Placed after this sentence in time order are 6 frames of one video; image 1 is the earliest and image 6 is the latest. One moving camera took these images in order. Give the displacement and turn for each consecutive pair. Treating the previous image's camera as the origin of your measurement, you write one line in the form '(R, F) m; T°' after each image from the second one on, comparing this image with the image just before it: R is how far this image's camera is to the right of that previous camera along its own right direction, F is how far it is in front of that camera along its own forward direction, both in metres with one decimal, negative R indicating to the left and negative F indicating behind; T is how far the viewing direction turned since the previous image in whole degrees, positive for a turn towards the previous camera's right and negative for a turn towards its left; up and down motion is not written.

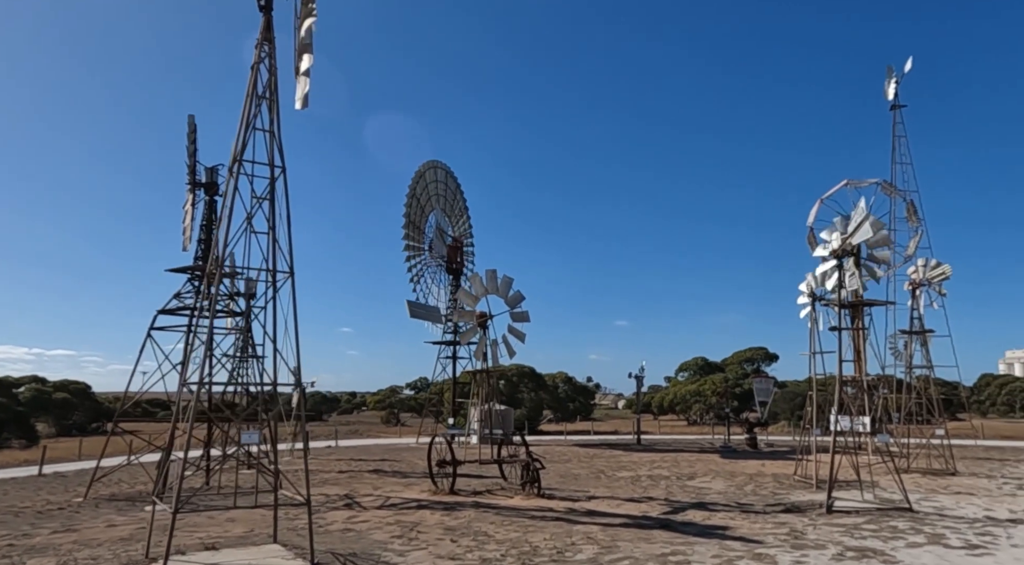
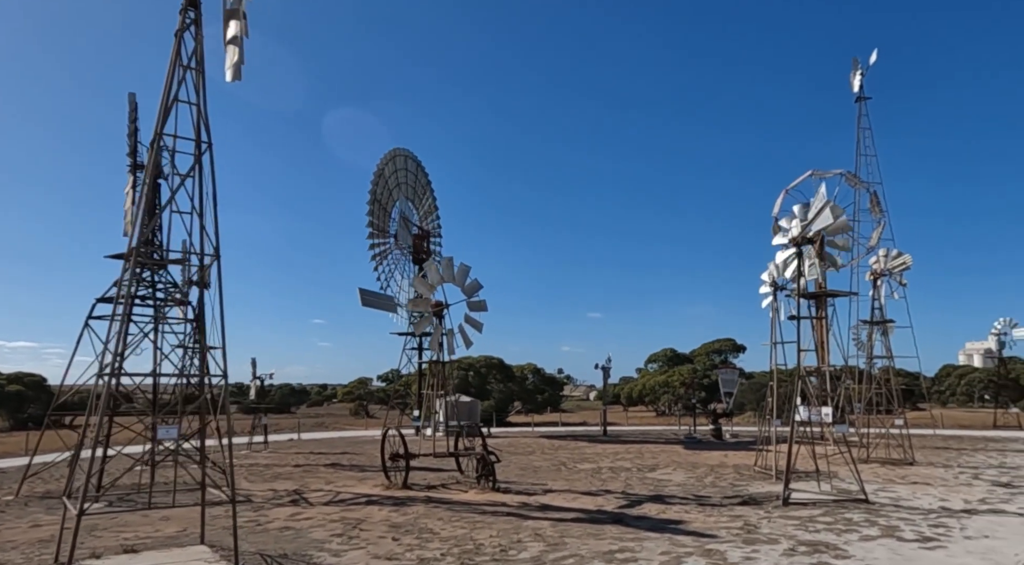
(+0.4, +0.4) m; +2°
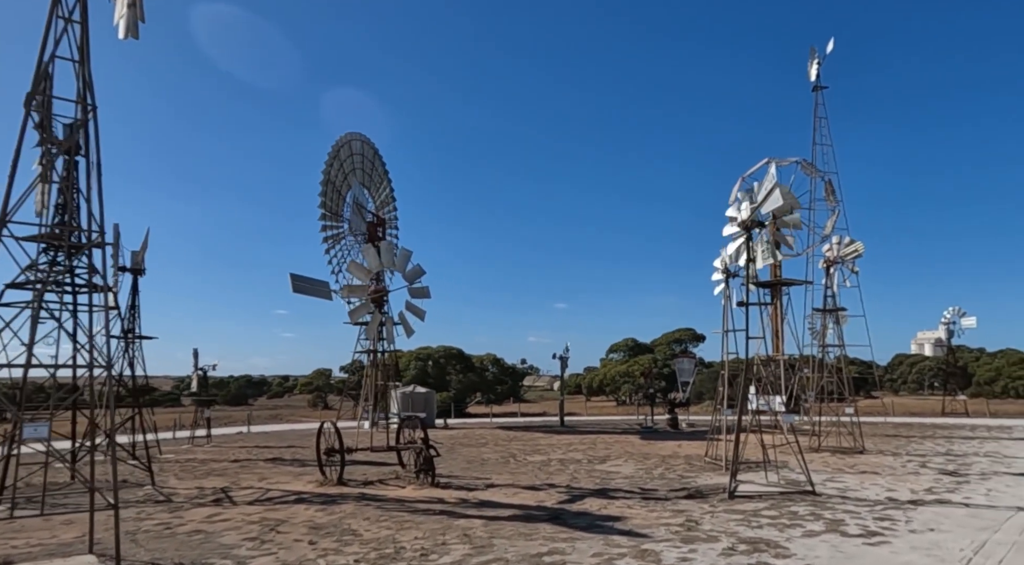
(+0.5, +0.6) m; +3°
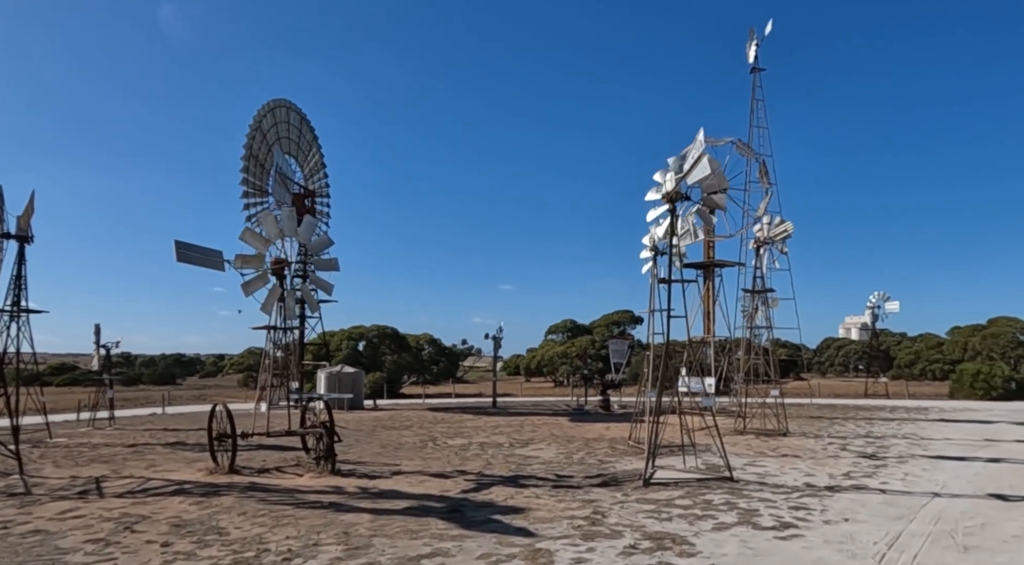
(+0.6, +0.9) m; +5°
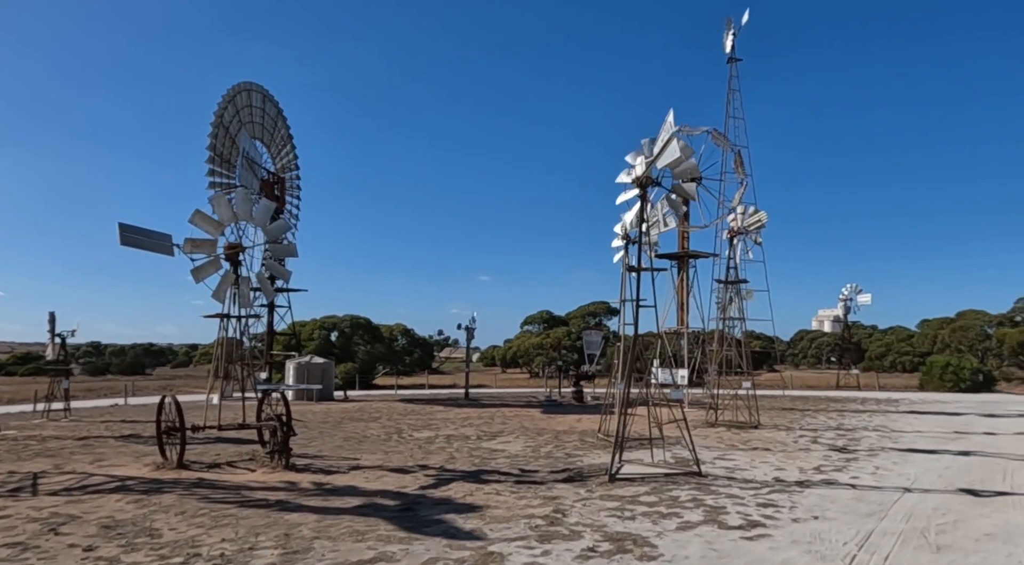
(+0.2, +0.5) m; +2°
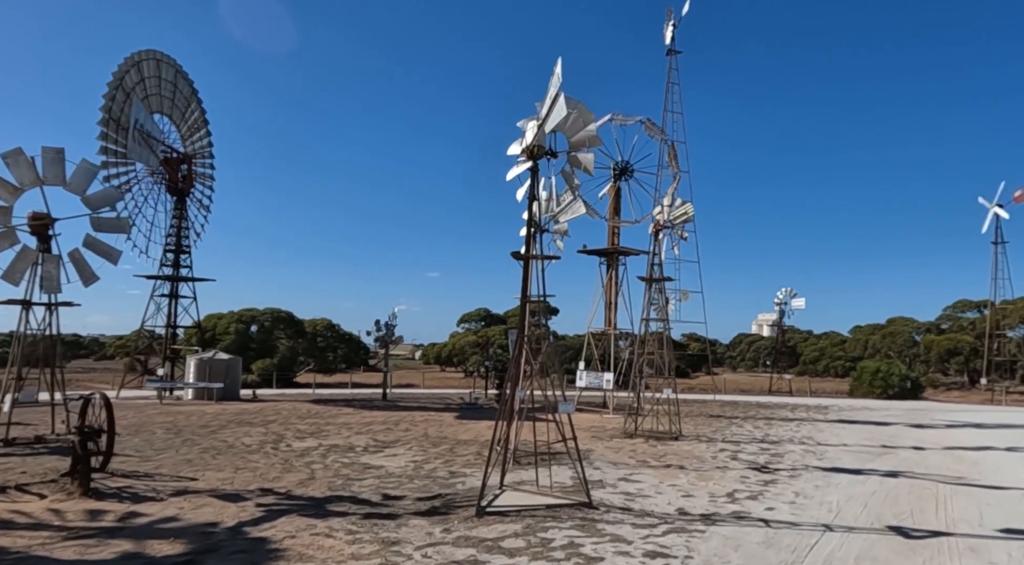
(+1.2, +1.9) m; +4°
